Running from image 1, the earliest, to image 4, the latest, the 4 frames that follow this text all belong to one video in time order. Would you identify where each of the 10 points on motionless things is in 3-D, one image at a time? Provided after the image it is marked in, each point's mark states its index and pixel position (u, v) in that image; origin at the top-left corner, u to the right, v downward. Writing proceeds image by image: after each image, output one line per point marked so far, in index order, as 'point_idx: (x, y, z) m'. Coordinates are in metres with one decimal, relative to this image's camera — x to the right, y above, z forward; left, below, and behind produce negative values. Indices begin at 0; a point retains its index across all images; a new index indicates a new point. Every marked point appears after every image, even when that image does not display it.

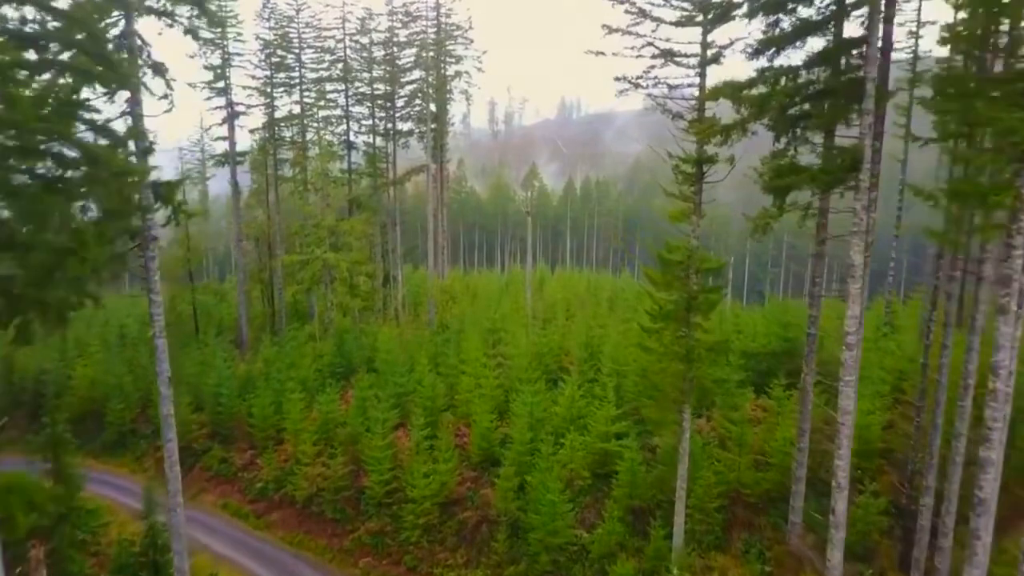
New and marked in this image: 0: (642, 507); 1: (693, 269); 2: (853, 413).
0: (+2.7, -4.4, +16.3) m
1: (+2.9, +0.3, +13.1) m
2: (+3.9, -1.4, +9.2) m
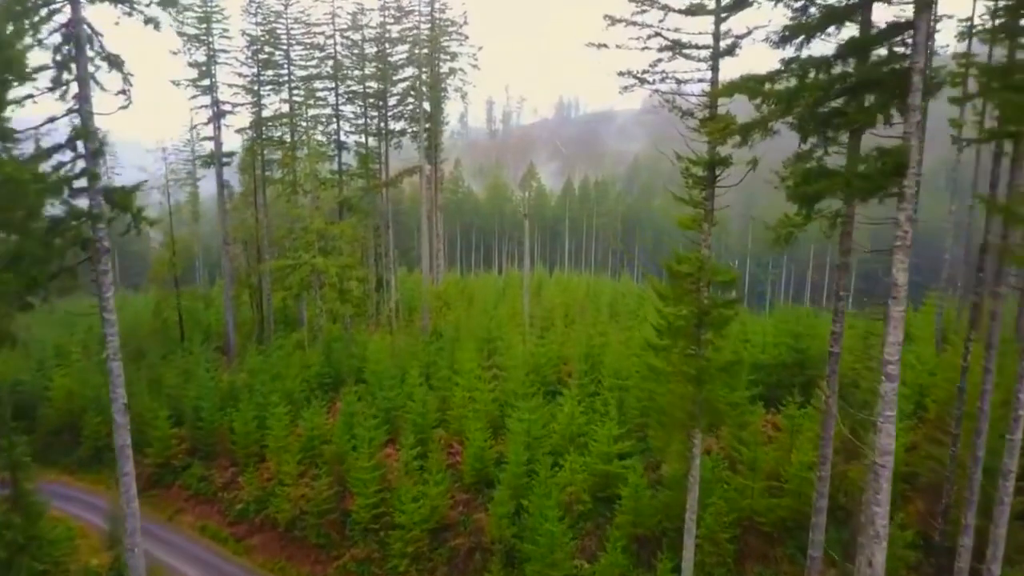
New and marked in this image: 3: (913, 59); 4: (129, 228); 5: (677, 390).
0: (+2.6, -4.7, +15.2) m
1: (+2.9, +0.1, +11.9) m
2: (+3.8, -1.7, +8.0) m
3: (+3.7, +2.1, +7.4) m
4: (-5.4, +0.8, +11.3) m
5: (+2.6, -1.6, +12.5) m
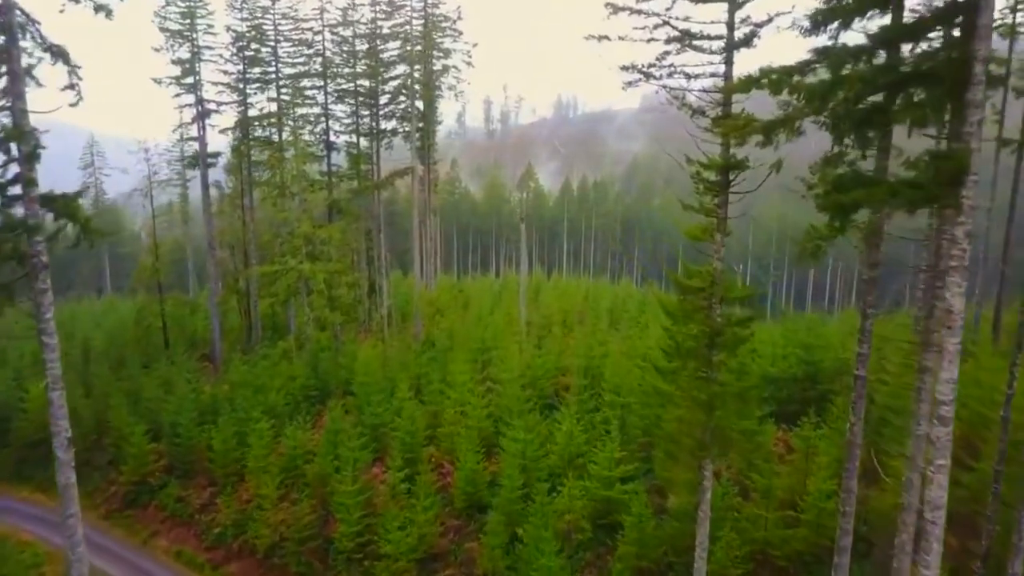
0: (+2.5, -4.9, +14.0) m
1: (+2.7, -0.1, +10.8) m
2: (+3.7, -1.9, +6.9) m
3: (+3.6, +1.9, +6.3) m
4: (-5.5, +0.6, +10.1) m
5: (+2.5, -1.8, +11.4) m
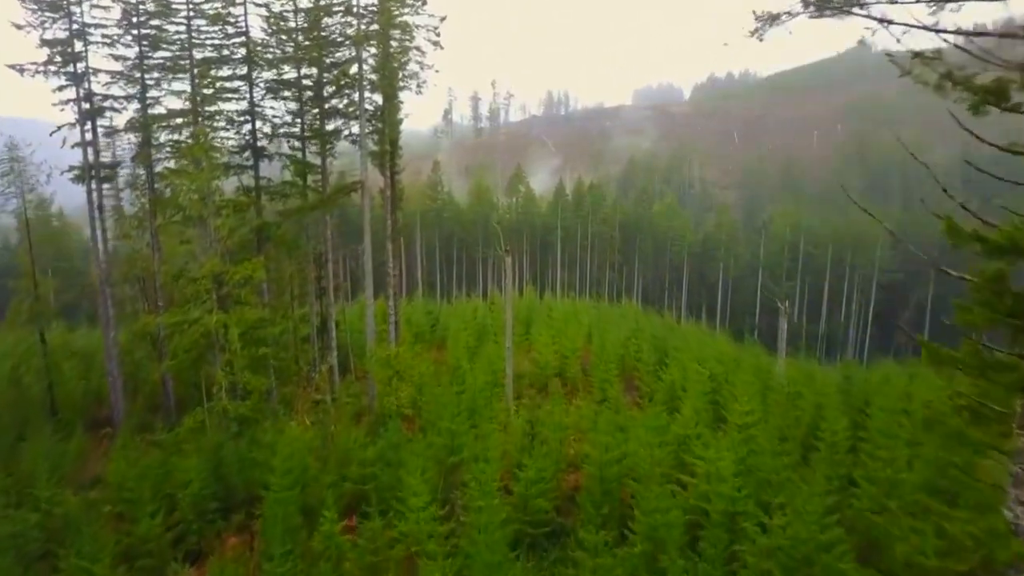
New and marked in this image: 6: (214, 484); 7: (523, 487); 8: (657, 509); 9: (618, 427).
0: (+2.2, -6.3, +7.2) m
1: (+2.5, -1.6, +3.9) m
2: (+3.5, -3.3, 0.0) m
3: (+3.4, +0.5, -0.6) m
4: (-5.7, -0.9, +3.1) m
5: (+2.2, -3.2, +4.5) m
6: (-6.4, -4.2, +17.2) m
7: (+0.3, -3.6, +15.0) m
8: (+2.3, -3.5, +12.9) m
9: (+2.3, -3.1, +17.9) m
